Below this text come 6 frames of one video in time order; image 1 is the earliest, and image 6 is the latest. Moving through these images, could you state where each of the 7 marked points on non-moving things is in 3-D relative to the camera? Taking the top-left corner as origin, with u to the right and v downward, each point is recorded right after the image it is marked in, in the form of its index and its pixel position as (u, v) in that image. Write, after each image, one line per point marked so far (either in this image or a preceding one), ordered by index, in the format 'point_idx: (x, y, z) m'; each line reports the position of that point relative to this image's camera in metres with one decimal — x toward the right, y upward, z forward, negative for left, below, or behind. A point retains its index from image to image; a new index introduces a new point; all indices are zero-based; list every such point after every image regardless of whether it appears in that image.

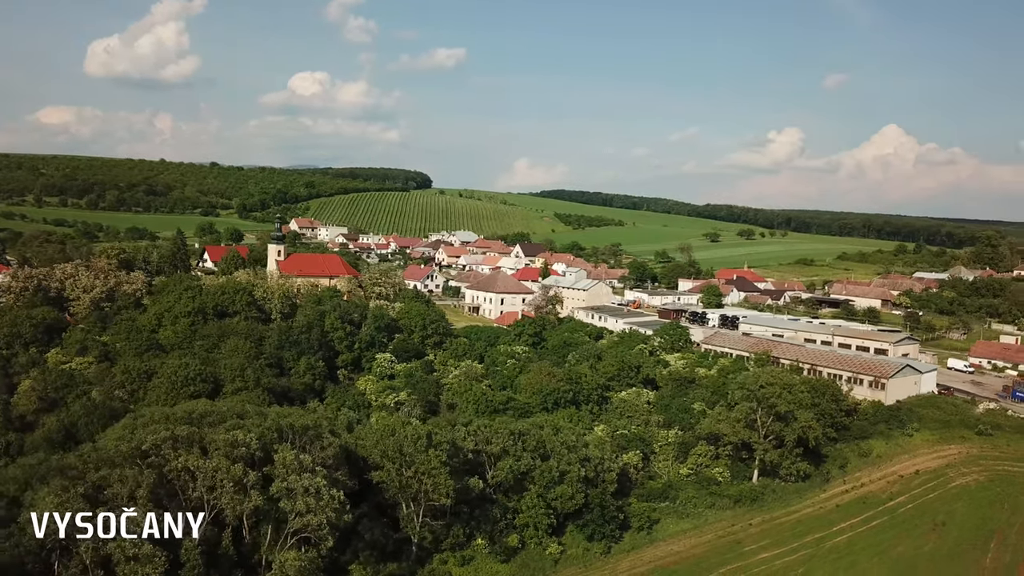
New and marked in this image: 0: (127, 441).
0: (-8.5, -3.4, +19.3) m
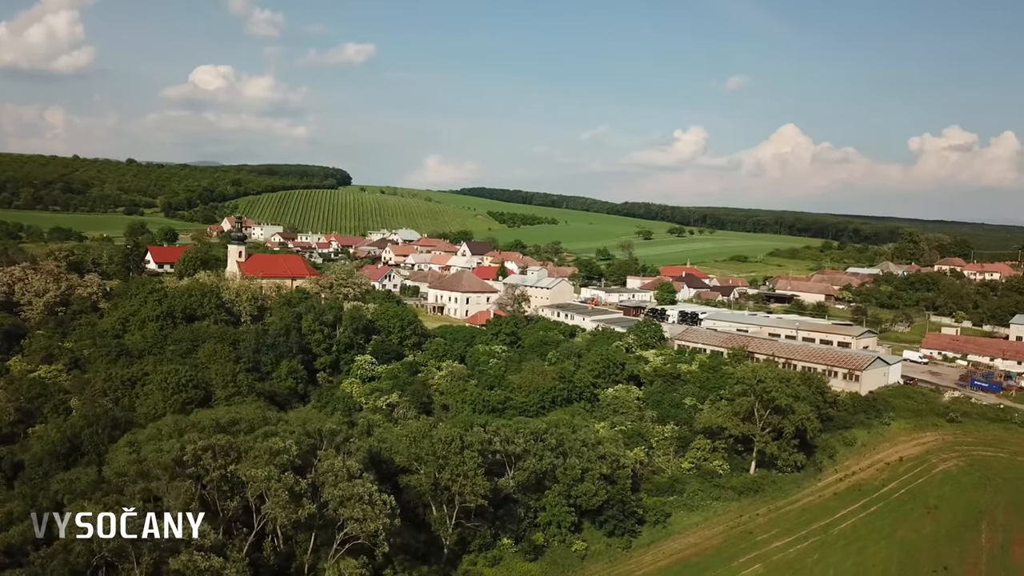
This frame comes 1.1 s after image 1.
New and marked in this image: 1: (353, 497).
0: (-7.5, -3.5, +18.6) m
1: (-3.2, -4.2, +17.8) m
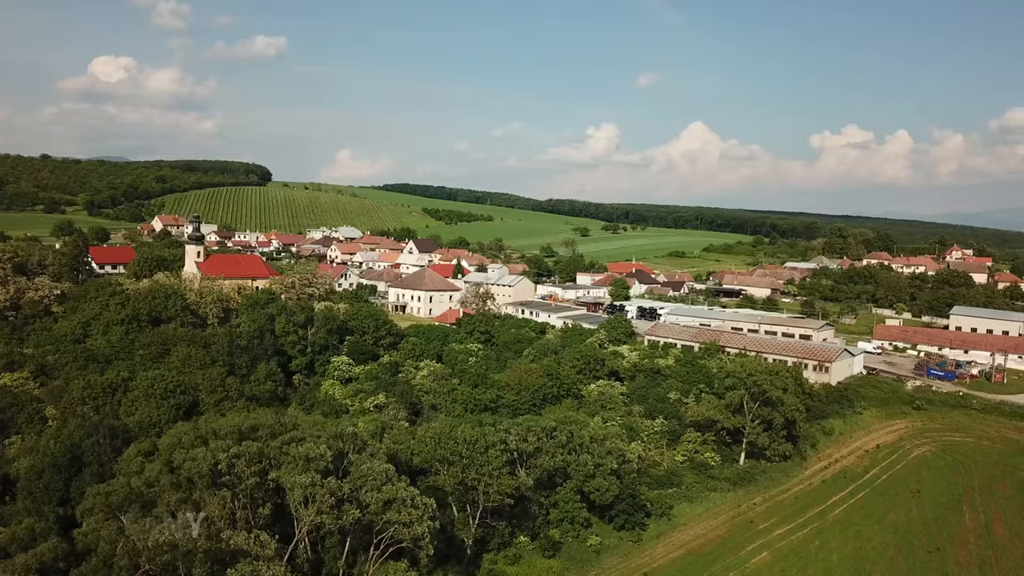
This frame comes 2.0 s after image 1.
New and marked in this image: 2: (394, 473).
0: (-6.7, -3.6, +18.1) m
1: (-2.3, -4.3, +17.7) m
2: (-2.5, -3.9, +18.6) m
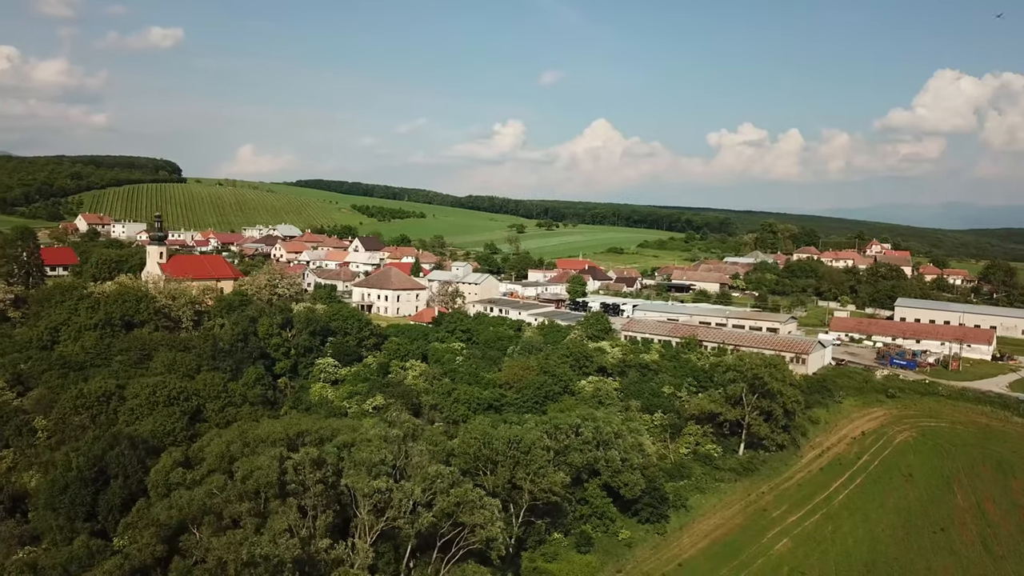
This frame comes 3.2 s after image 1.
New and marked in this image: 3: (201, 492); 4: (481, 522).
0: (-5.3, -3.6, +17.6) m
1: (-0.9, -4.3, +17.7) m
2: (-1.2, -3.9, +18.5) m
3: (-6.1, -4.0, +17.3) m
4: (-0.6, -4.7, +17.5) m
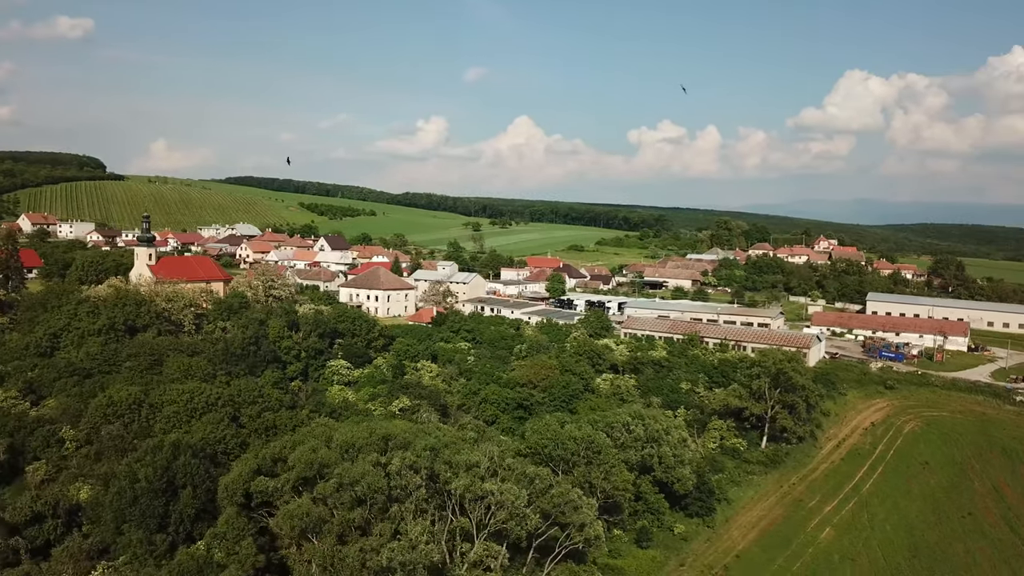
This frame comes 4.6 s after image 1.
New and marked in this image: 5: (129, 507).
0: (-3.2, -3.7, +17.4) m
1: (+1.2, -4.4, +17.9) m
2: (+0.8, -4.0, +18.7) m
3: (-4.0, -4.1, +17.0) m
4: (+1.4, -4.7, +17.7) m
5: (-8.5, -4.9, +19.5) m
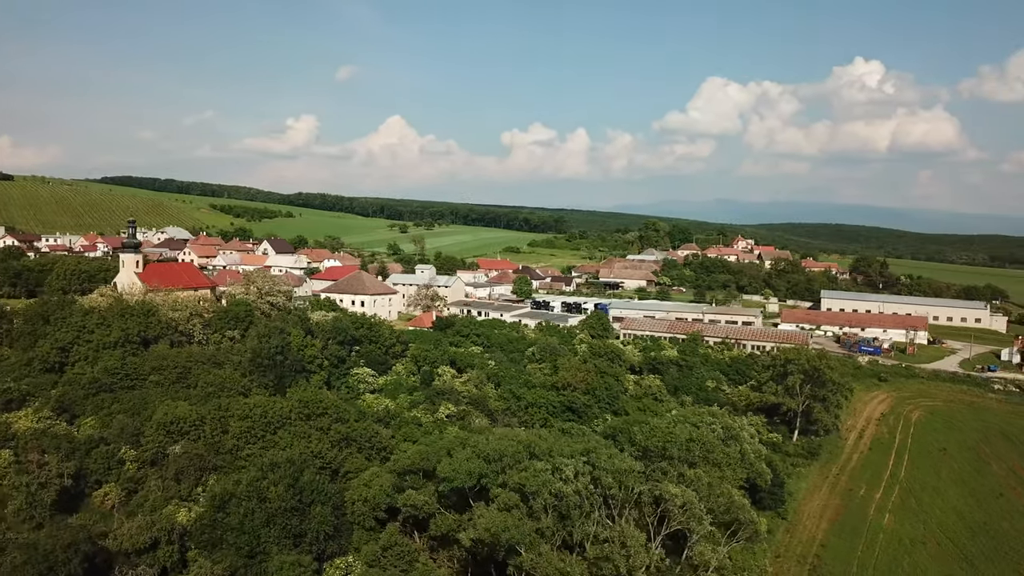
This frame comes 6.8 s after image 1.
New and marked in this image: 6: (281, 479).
0: (+0.3, -3.9, +17.4) m
1: (+4.6, -4.5, +18.4) m
2: (+4.1, -4.1, +19.1) m
3: (-0.5, -4.3, +16.9) m
4: (+4.9, -4.8, +18.3) m
5: (-5.2, -5.1, +18.7) m
6: (-5.2, -4.3, +19.8) m
